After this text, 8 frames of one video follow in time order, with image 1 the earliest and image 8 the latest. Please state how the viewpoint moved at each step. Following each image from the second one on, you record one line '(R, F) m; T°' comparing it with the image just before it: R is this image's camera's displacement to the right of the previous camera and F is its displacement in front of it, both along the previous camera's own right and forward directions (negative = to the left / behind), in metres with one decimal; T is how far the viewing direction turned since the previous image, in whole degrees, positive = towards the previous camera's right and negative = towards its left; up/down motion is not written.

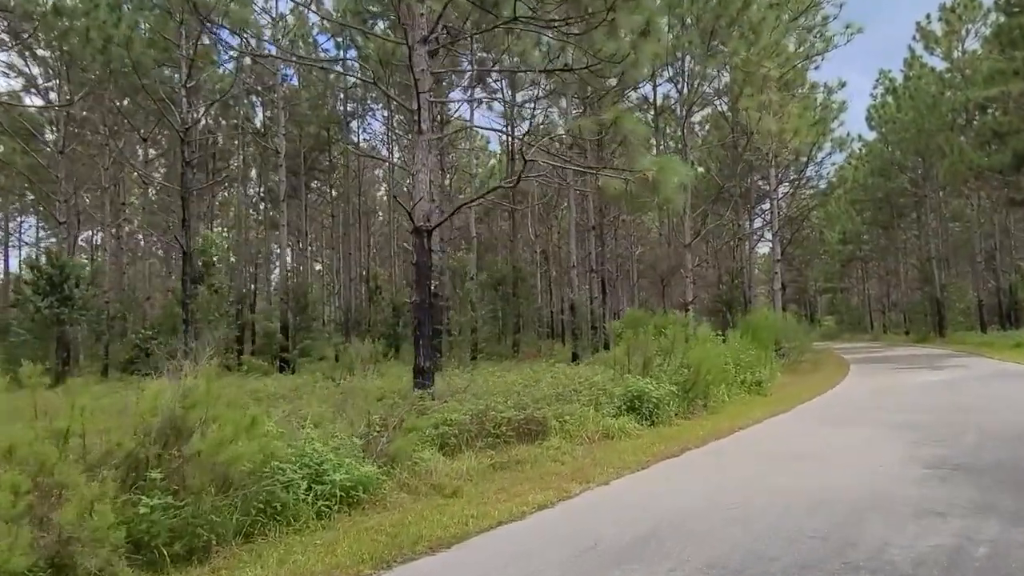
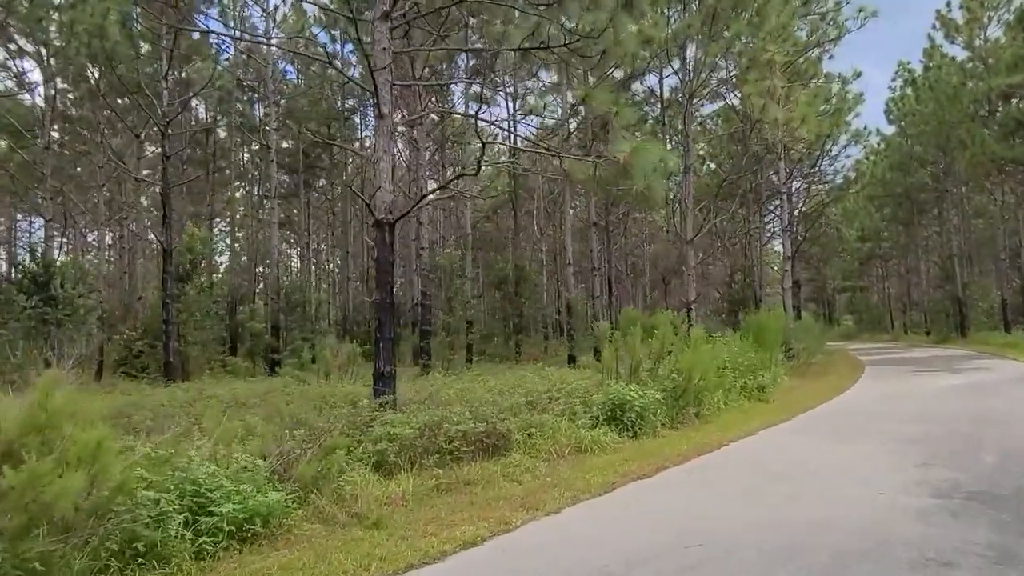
(+0.5, +0.8) m; -1°
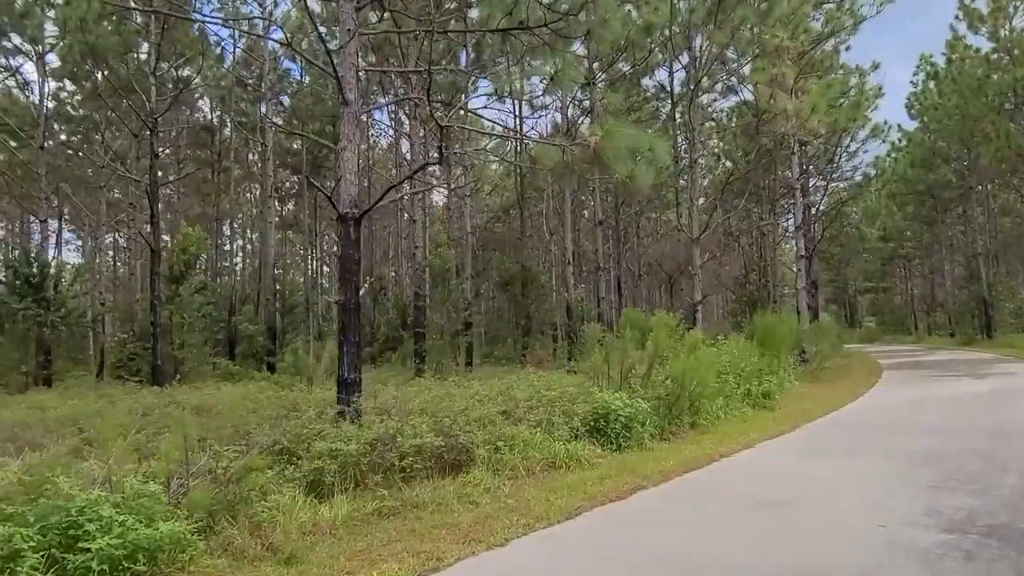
(+0.5, +0.7) m; -2°
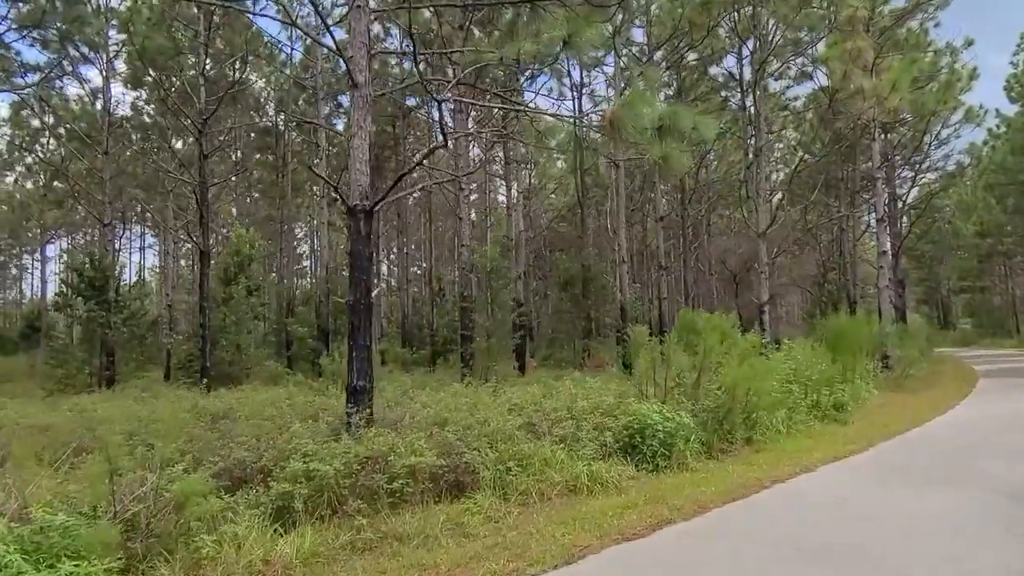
(+0.5, +0.8) m; -6°
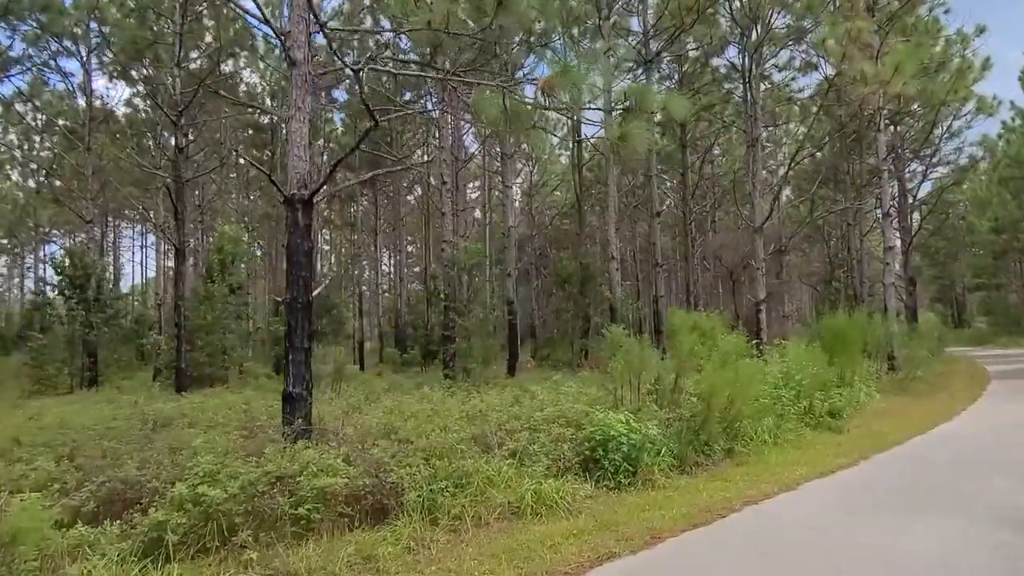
(+0.5, +0.6) m; -1°
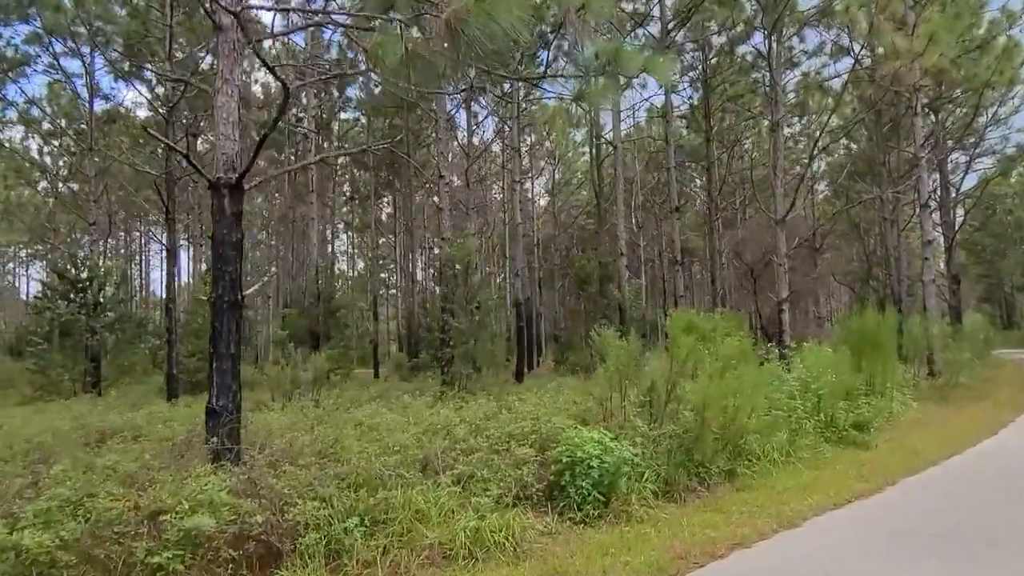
(+0.6, +0.9) m; -3°
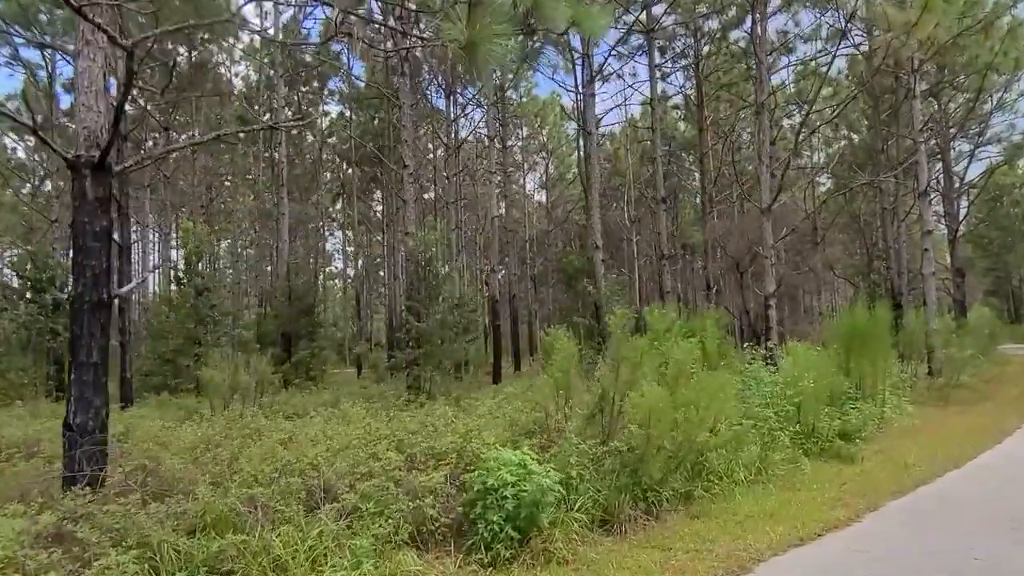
(+0.6, +0.8) m; 0°
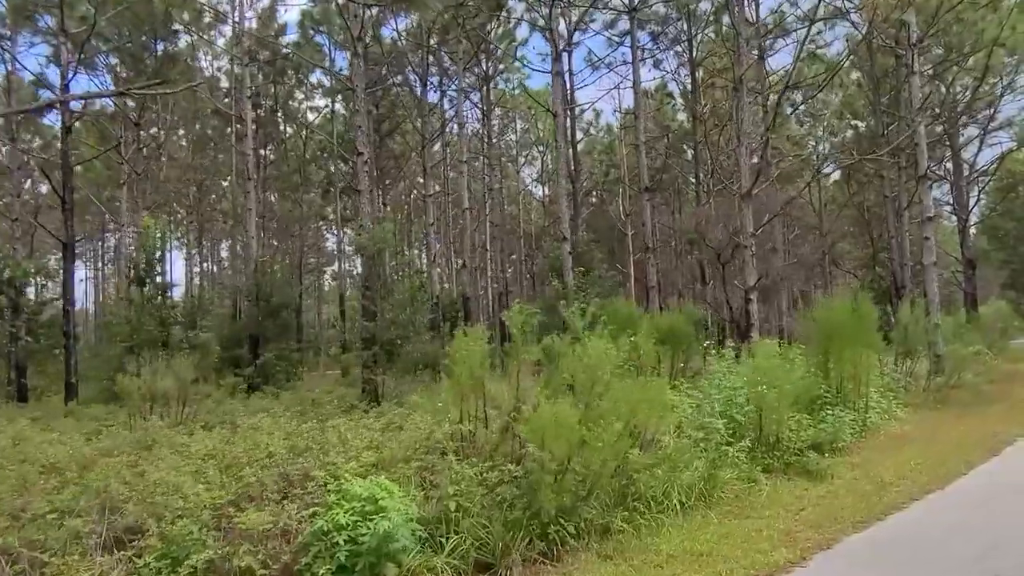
(+0.8, +0.9) m; -1°
